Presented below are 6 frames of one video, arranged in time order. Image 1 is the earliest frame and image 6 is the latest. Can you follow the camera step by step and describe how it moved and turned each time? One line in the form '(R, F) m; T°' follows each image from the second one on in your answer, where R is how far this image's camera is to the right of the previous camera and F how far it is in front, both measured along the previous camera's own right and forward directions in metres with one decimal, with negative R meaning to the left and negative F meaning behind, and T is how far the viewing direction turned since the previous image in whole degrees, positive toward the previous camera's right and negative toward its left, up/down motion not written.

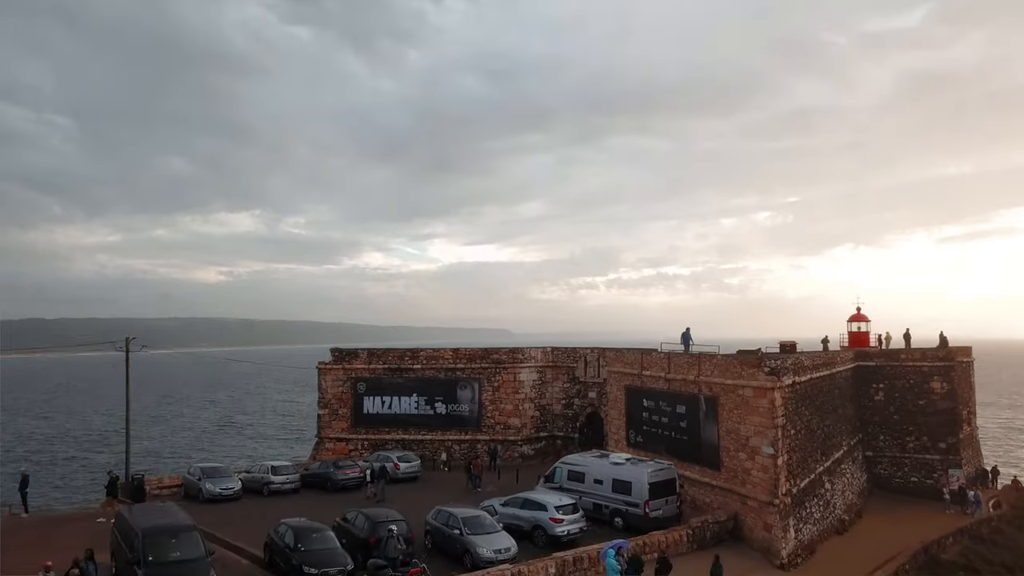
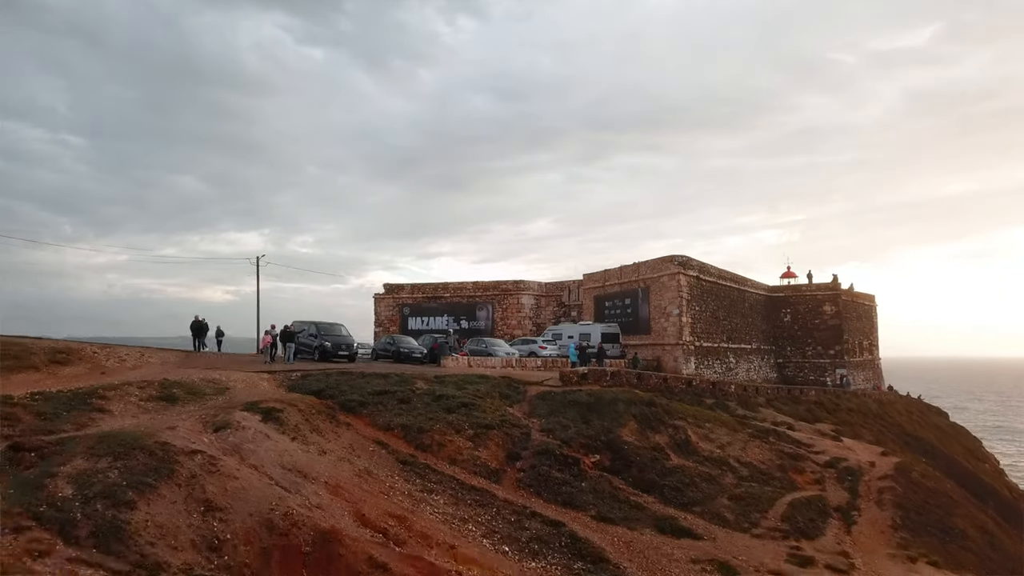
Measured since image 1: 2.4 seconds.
(0.0, -8.8) m; 0°
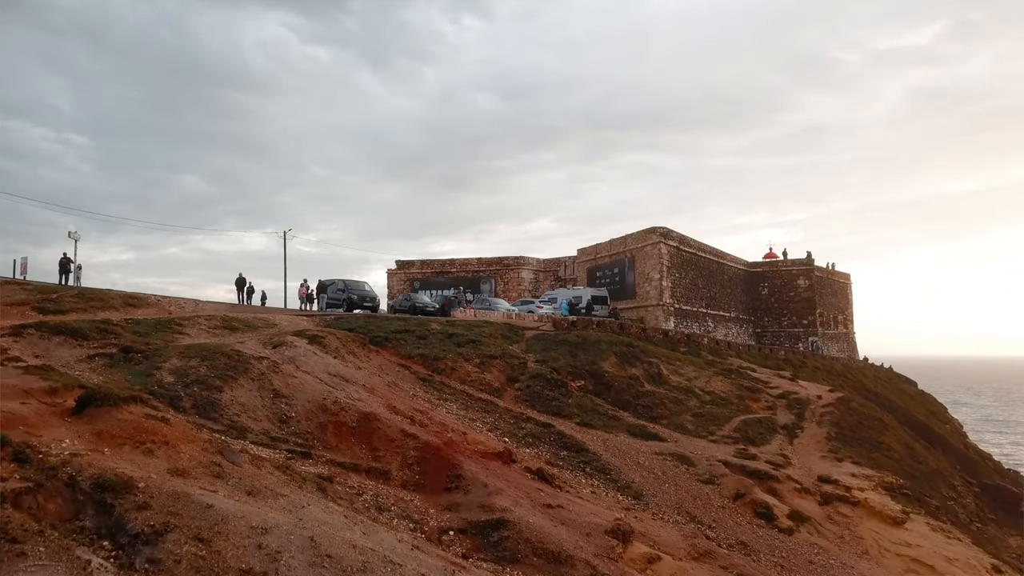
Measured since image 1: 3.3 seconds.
(+0.1, -3.1) m; 0°
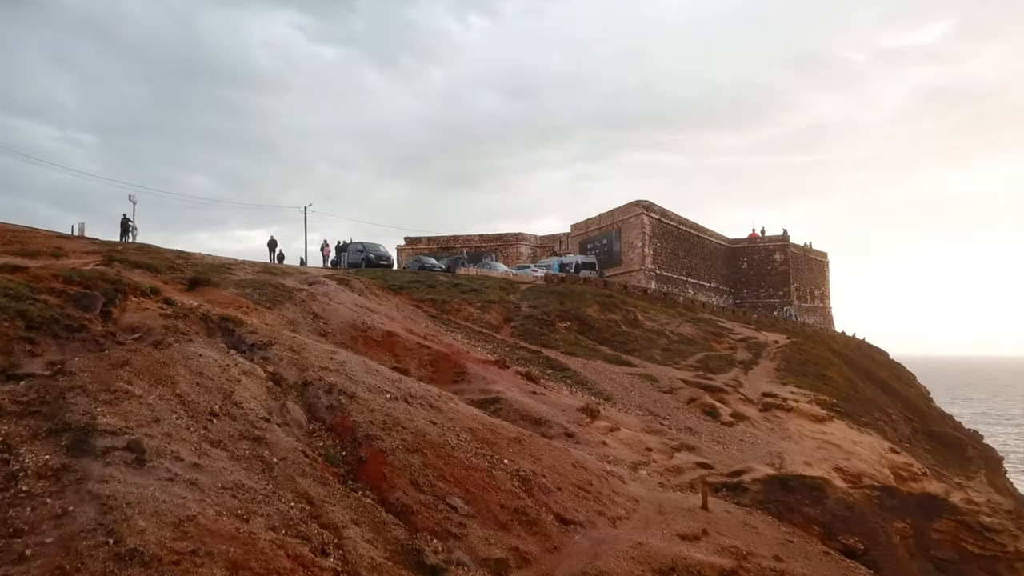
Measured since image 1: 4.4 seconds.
(+0.2, -3.1) m; 0°
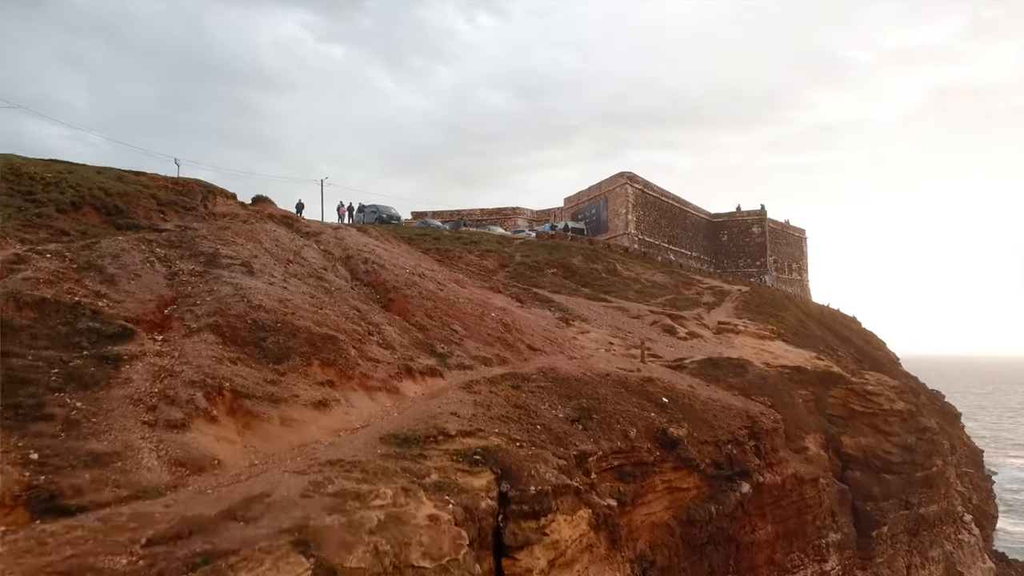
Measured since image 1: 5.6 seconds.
(+0.3, -3.3) m; 0°
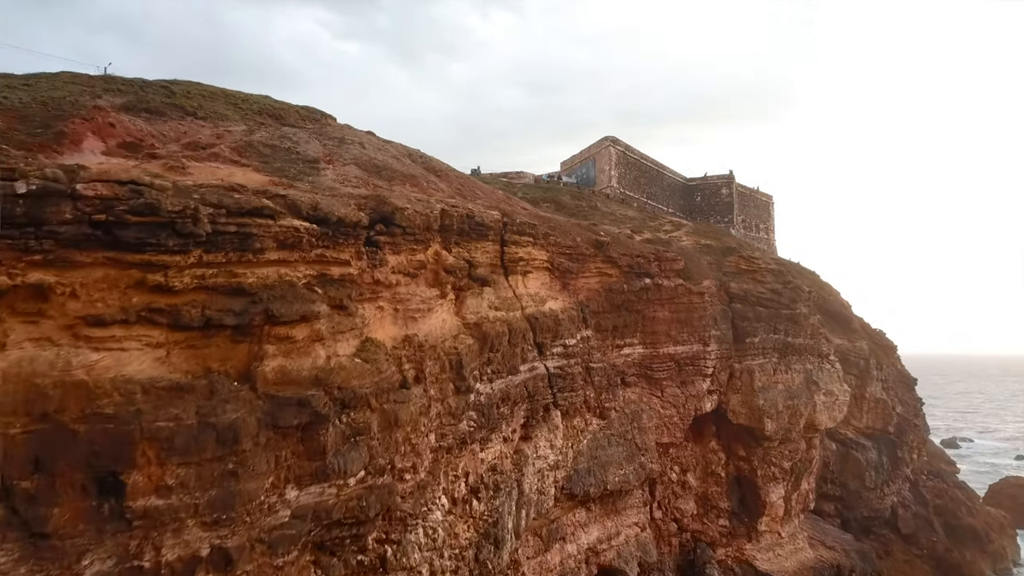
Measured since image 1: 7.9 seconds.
(+0.2, -7.2) m; -1°
